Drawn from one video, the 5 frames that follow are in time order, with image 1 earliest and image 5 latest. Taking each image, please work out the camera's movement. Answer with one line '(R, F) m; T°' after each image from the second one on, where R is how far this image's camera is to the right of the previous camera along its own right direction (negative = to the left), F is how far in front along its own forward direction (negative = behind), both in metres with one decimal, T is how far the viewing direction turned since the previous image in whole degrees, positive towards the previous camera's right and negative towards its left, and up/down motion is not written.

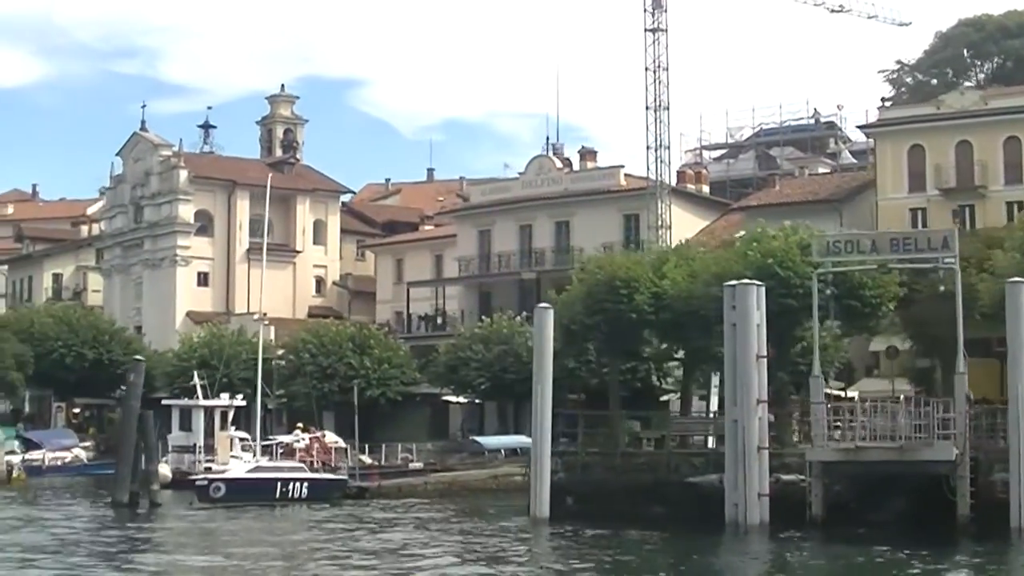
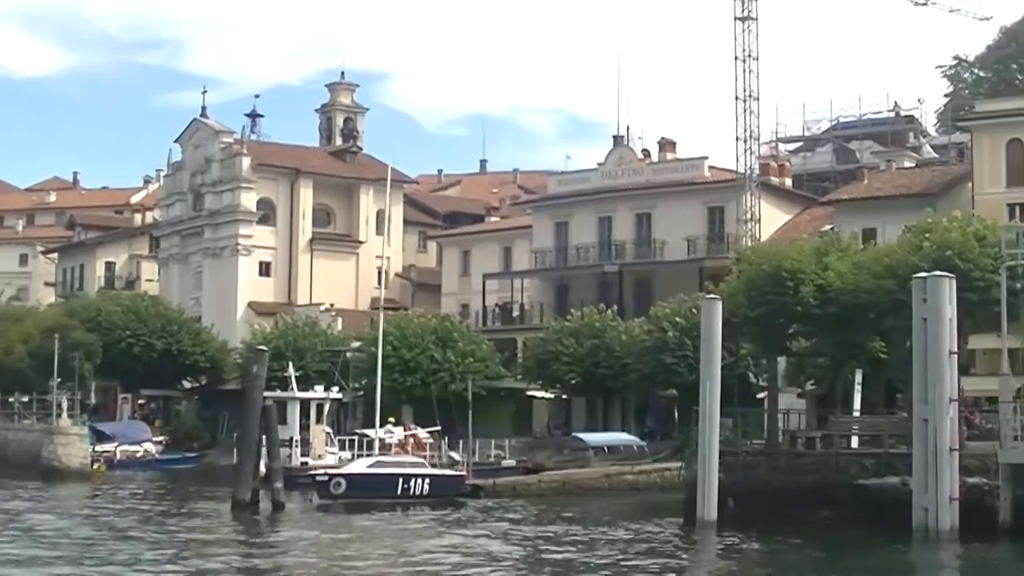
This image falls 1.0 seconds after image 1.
(-2.7, +1.8) m; 0°
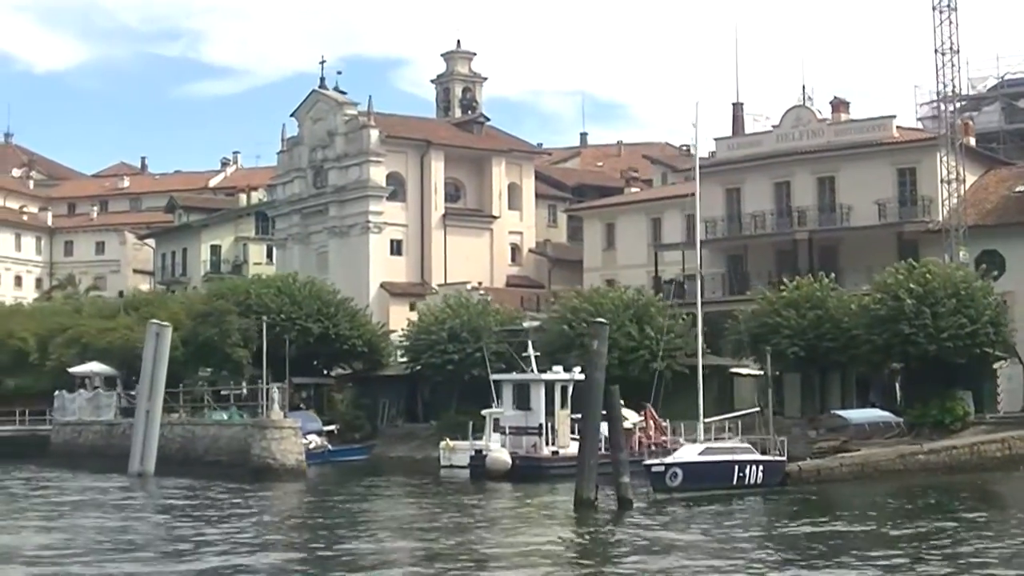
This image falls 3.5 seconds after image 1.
(-6.5, +4.7) m; +1°
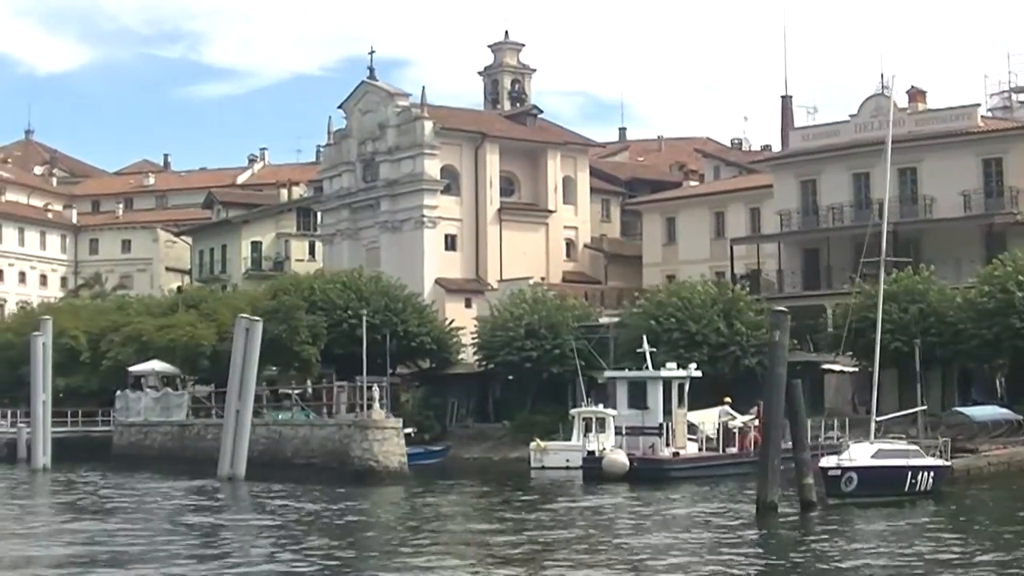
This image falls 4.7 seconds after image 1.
(-2.9, +2.3) m; +1°
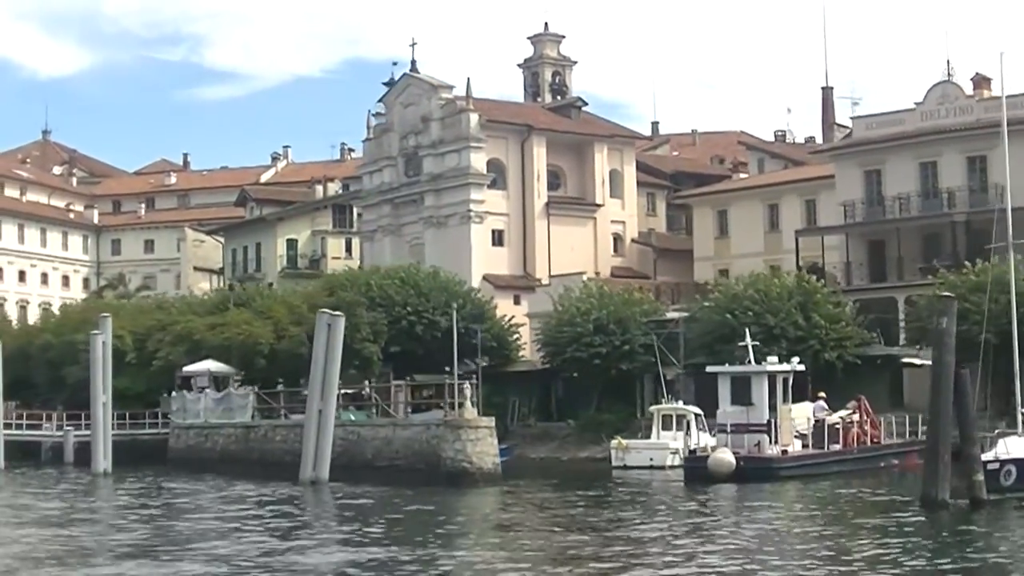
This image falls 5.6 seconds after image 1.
(-2.3, +1.8) m; 0°
